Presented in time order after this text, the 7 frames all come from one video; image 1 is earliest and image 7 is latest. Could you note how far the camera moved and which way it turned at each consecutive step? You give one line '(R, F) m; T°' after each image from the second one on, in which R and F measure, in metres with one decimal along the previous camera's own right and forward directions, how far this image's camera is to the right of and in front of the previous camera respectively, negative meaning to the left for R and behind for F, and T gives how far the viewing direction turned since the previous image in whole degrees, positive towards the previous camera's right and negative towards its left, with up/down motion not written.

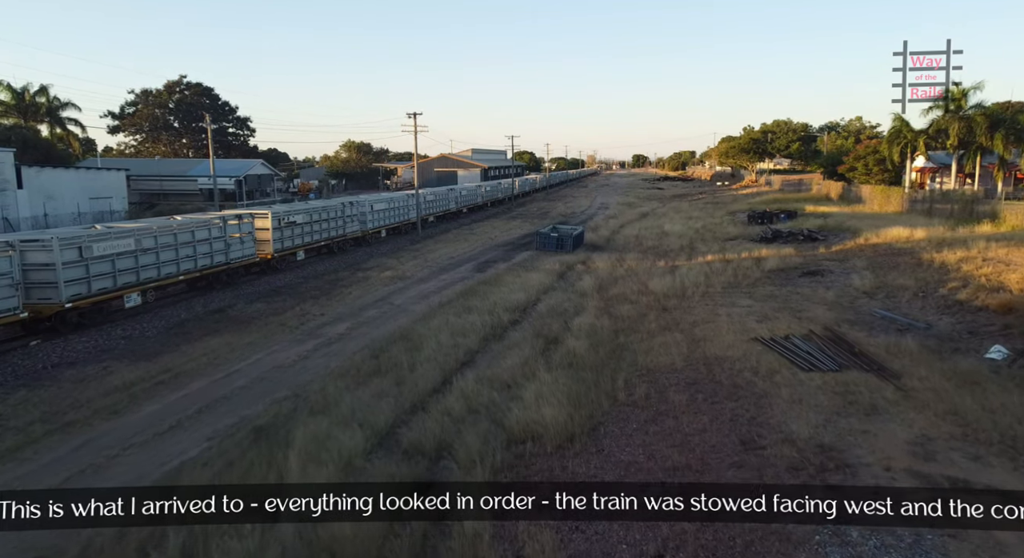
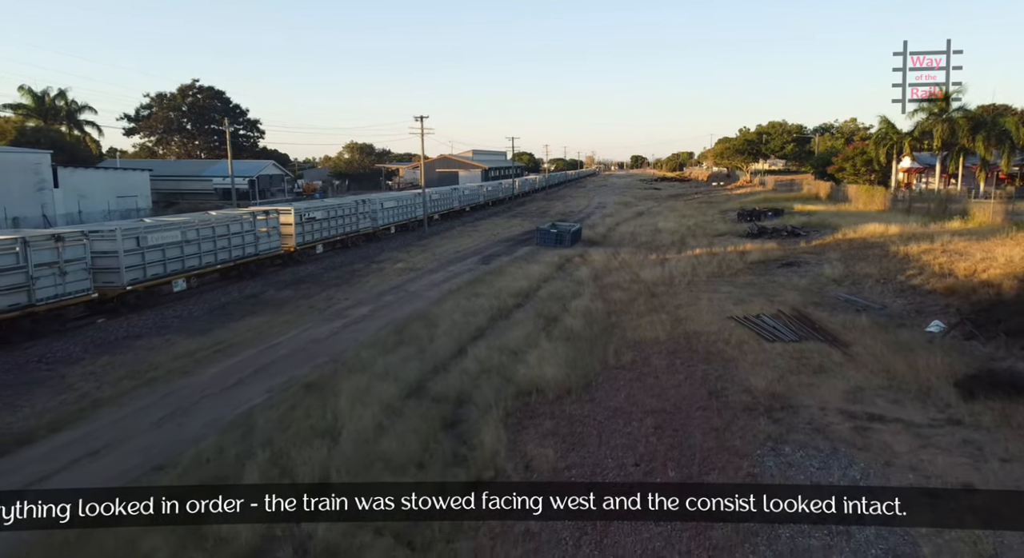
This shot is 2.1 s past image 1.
(-0.2, -2.4) m; 0°
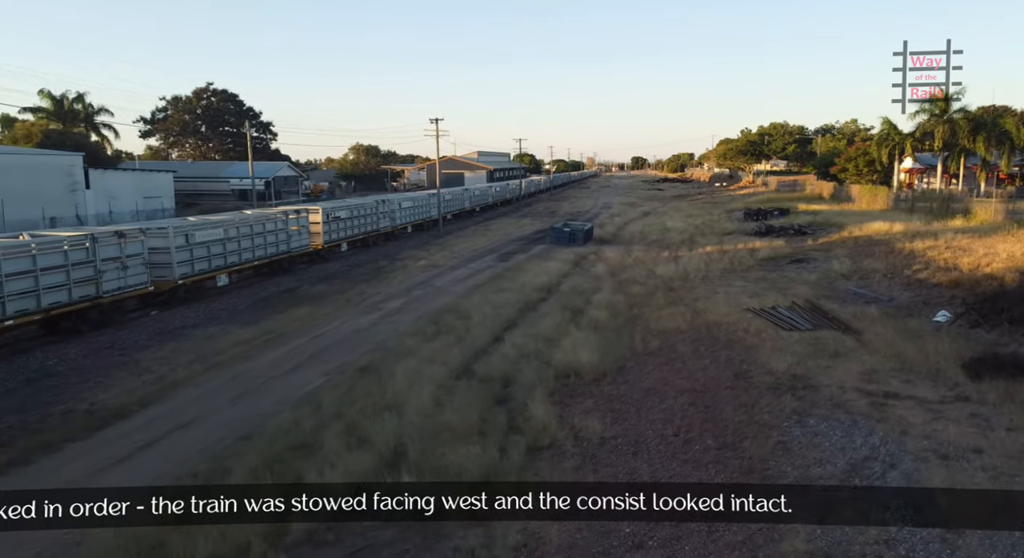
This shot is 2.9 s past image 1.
(-0.8, -1.1) m; 0°
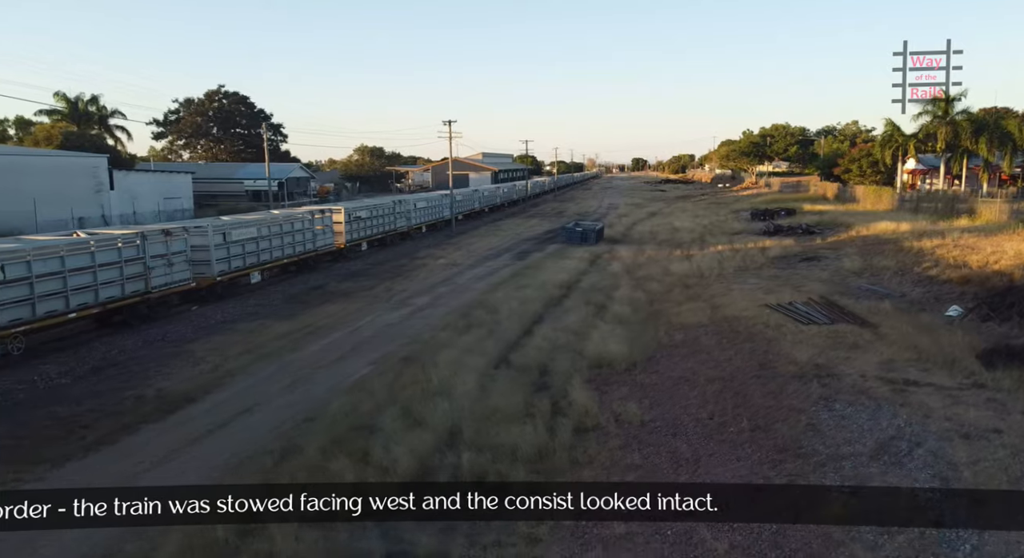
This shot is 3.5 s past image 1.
(-0.8, -0.8) m; 0°
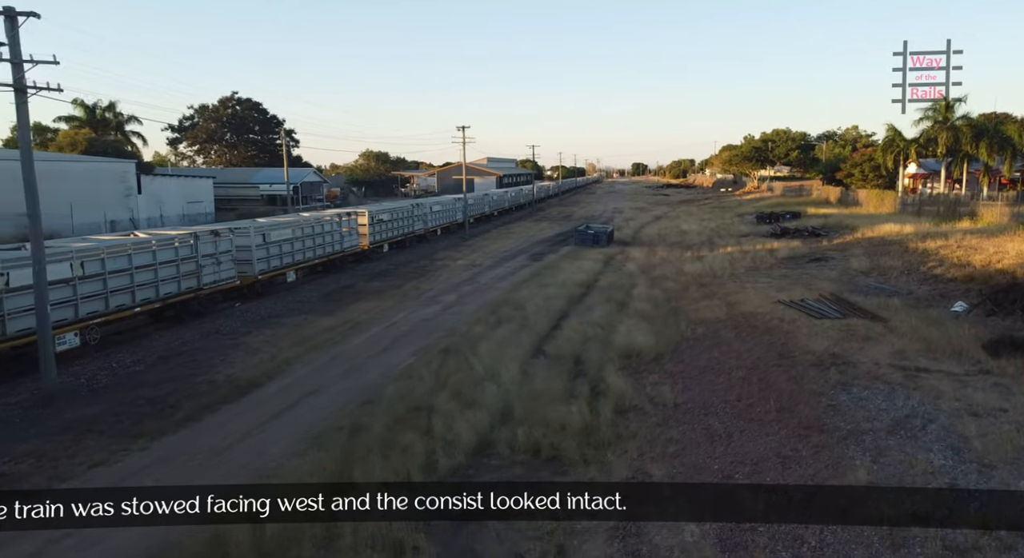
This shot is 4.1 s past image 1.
(-0.8, -1.1) m; 0°
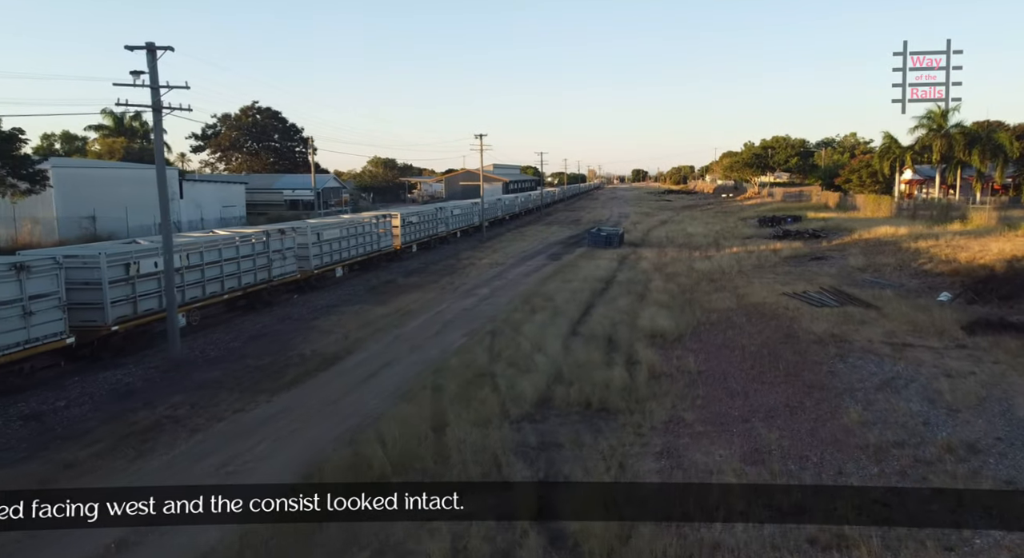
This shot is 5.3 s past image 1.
(-1.1, -2.5) m; 0°
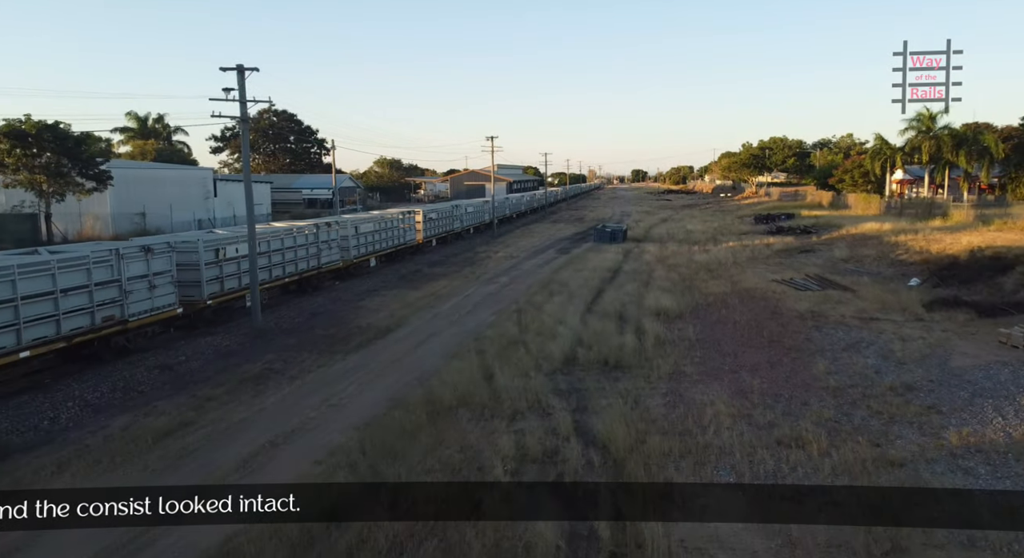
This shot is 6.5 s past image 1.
(-0.7, -2.9) m; 0°
